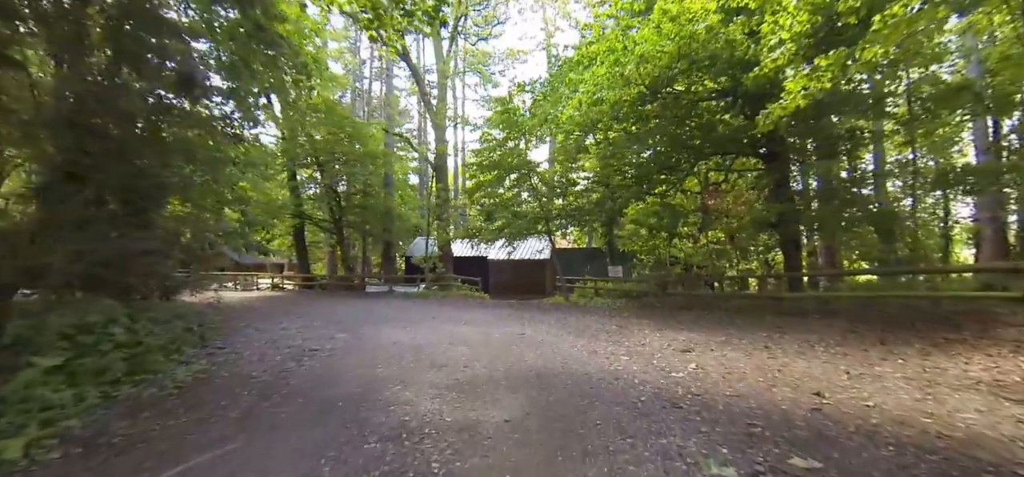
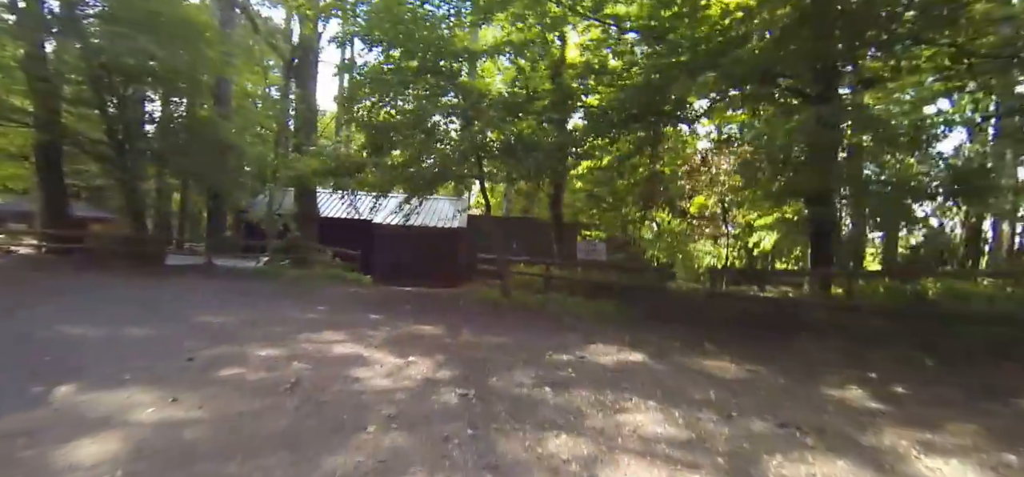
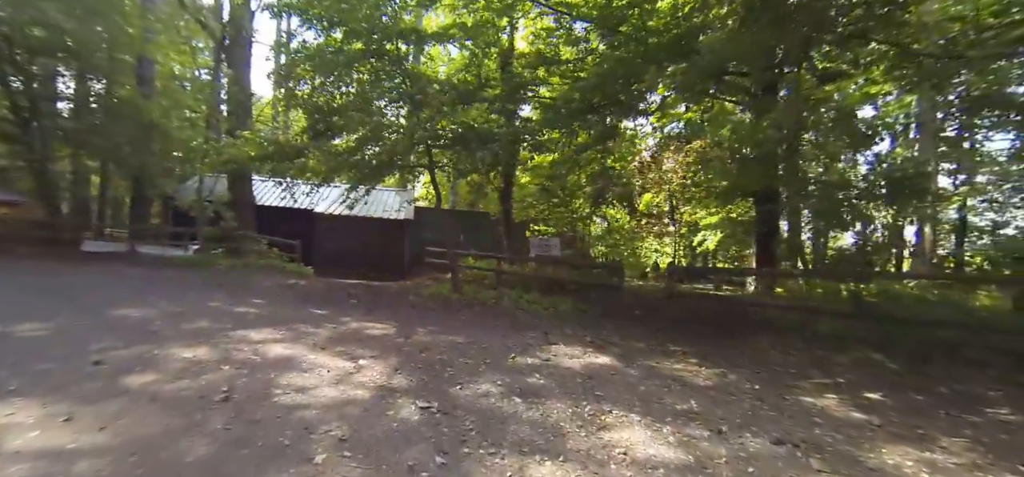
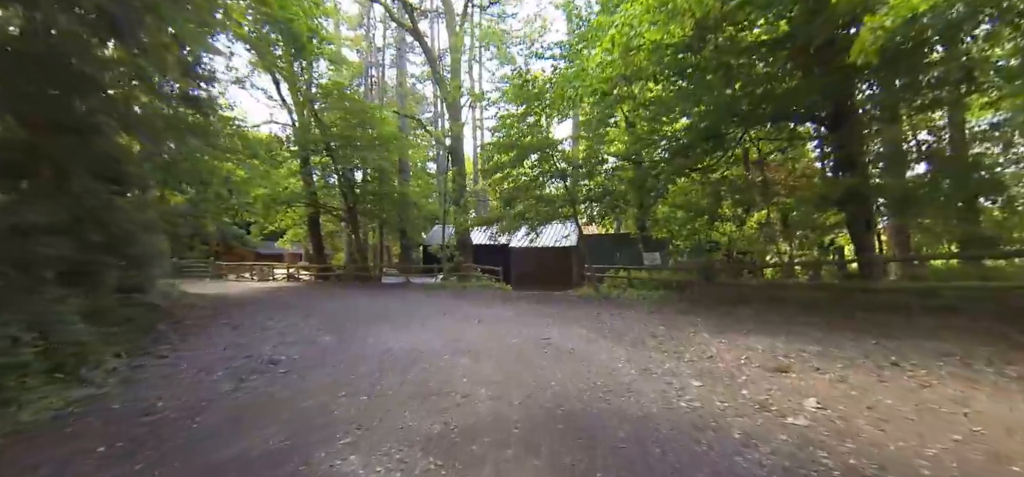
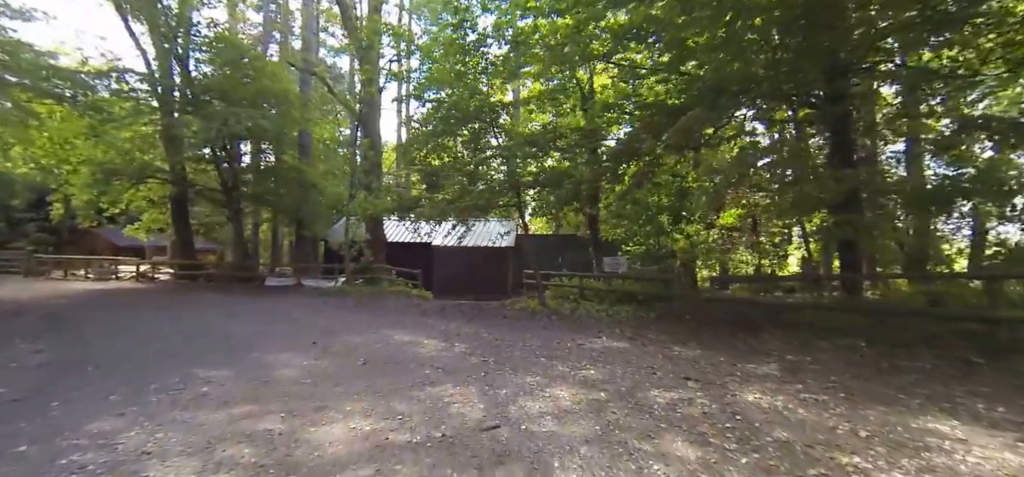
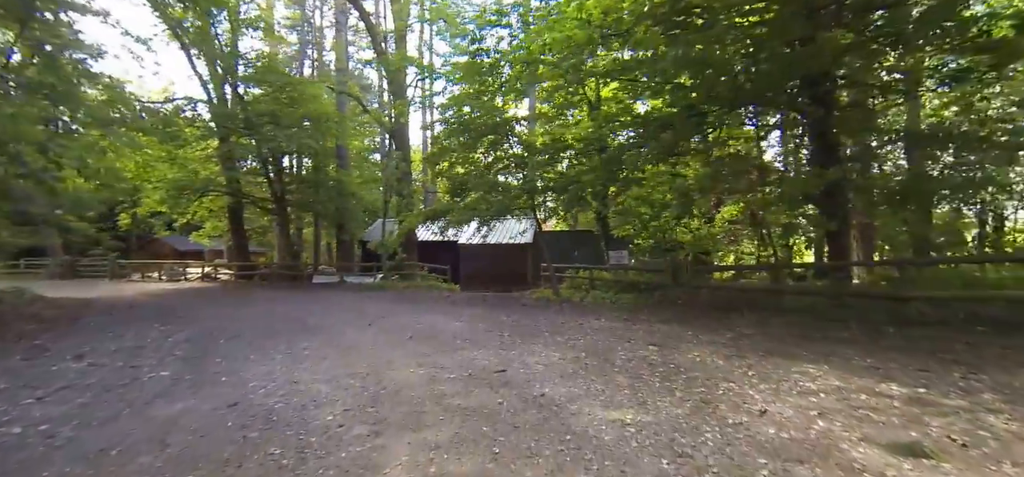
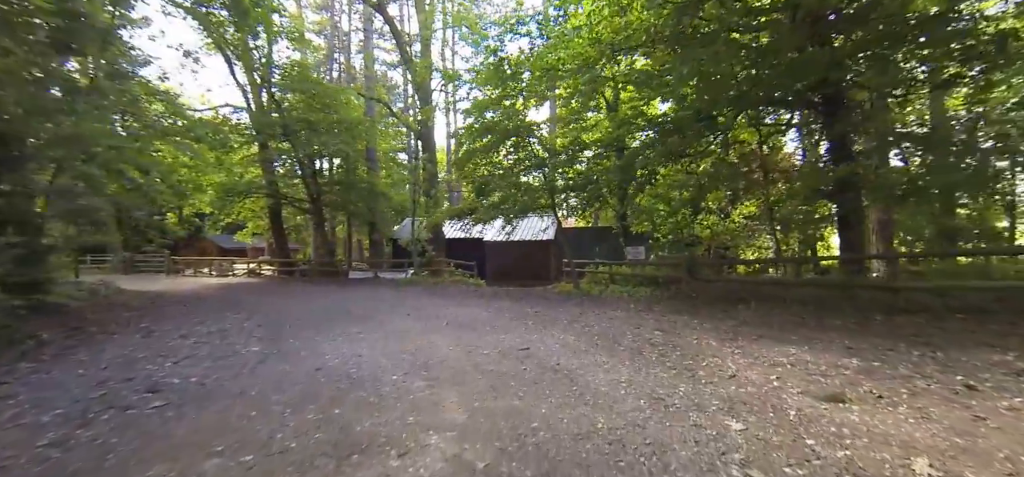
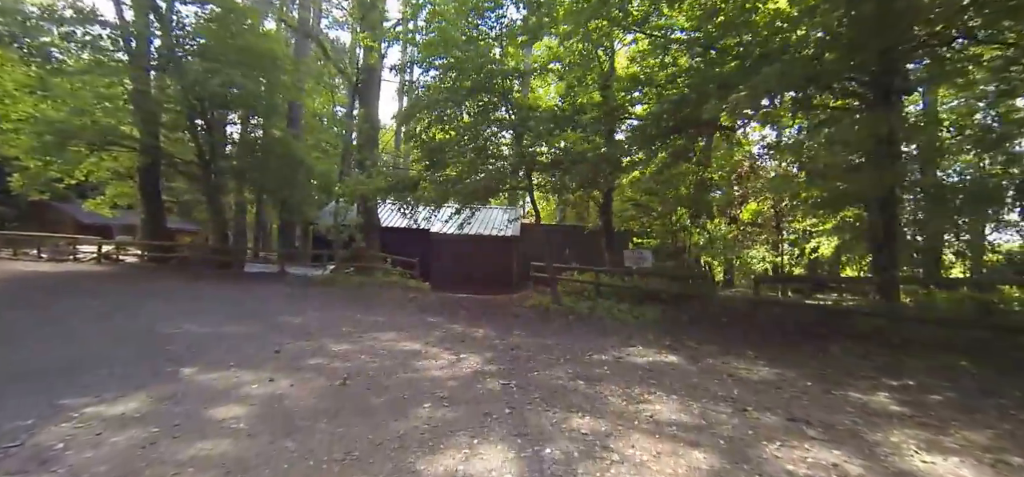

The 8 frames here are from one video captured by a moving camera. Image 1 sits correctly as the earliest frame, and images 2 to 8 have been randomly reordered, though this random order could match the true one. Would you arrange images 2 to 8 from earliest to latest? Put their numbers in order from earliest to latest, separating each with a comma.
4, 7, 6, 5, 8, 2, 3
